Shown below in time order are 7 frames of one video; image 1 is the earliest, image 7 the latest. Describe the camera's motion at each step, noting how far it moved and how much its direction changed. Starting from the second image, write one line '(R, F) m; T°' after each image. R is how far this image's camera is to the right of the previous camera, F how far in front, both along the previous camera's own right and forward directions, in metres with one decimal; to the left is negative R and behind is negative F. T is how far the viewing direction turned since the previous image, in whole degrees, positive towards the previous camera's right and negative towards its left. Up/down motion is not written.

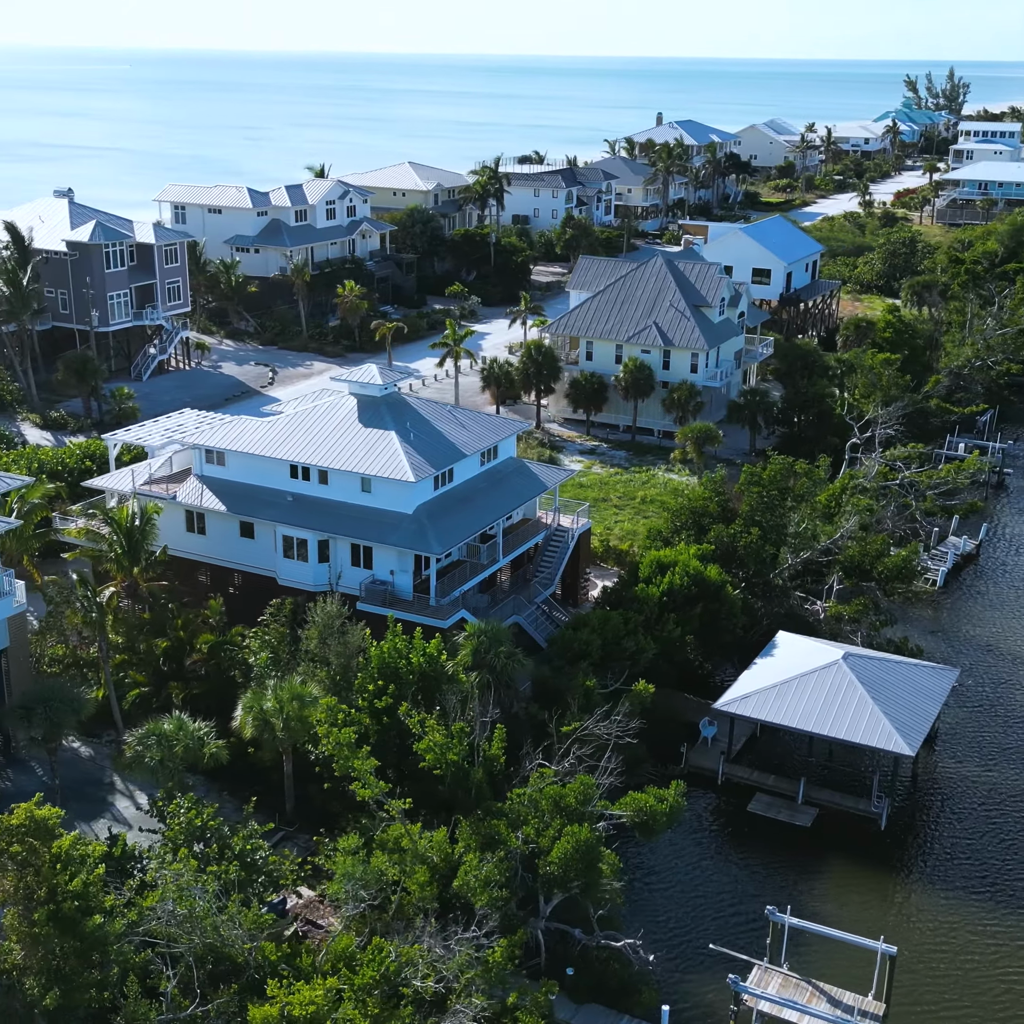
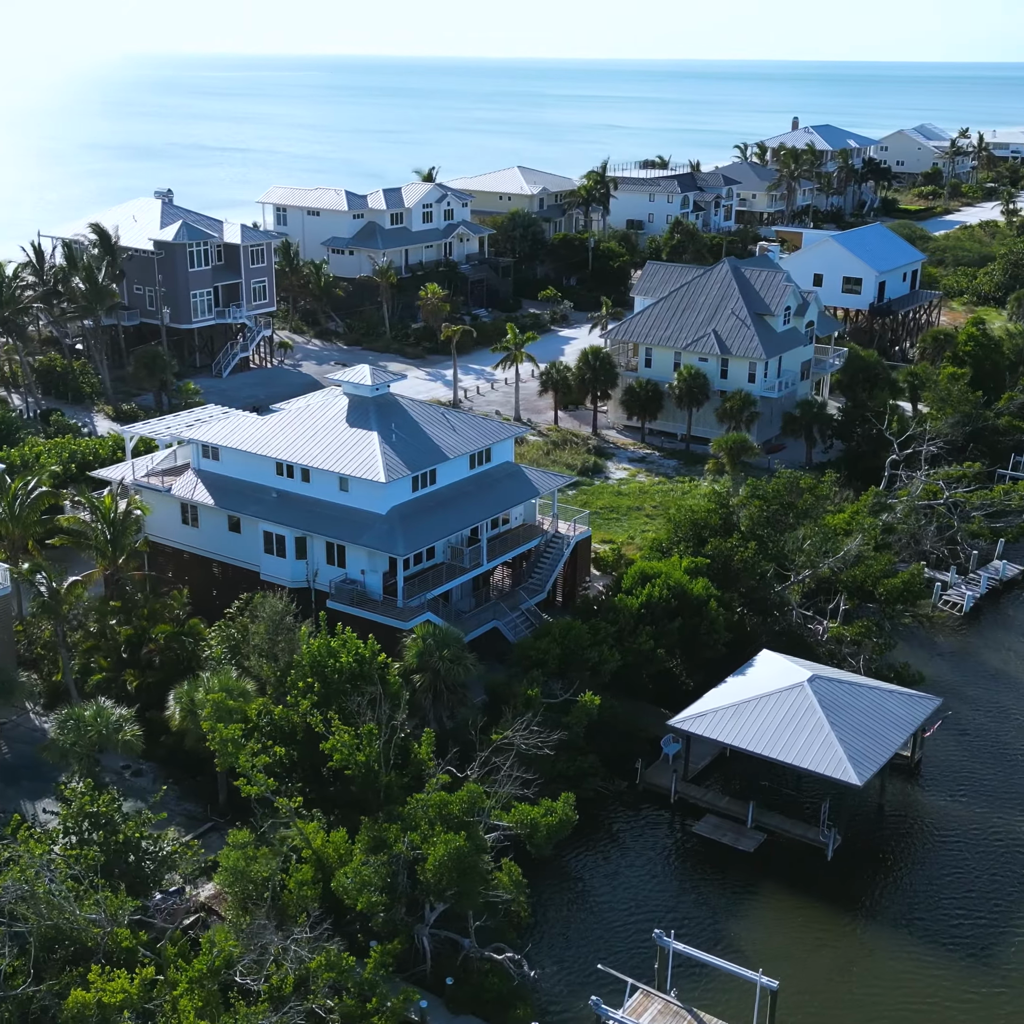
(+4.9, +0.5) m; -7°
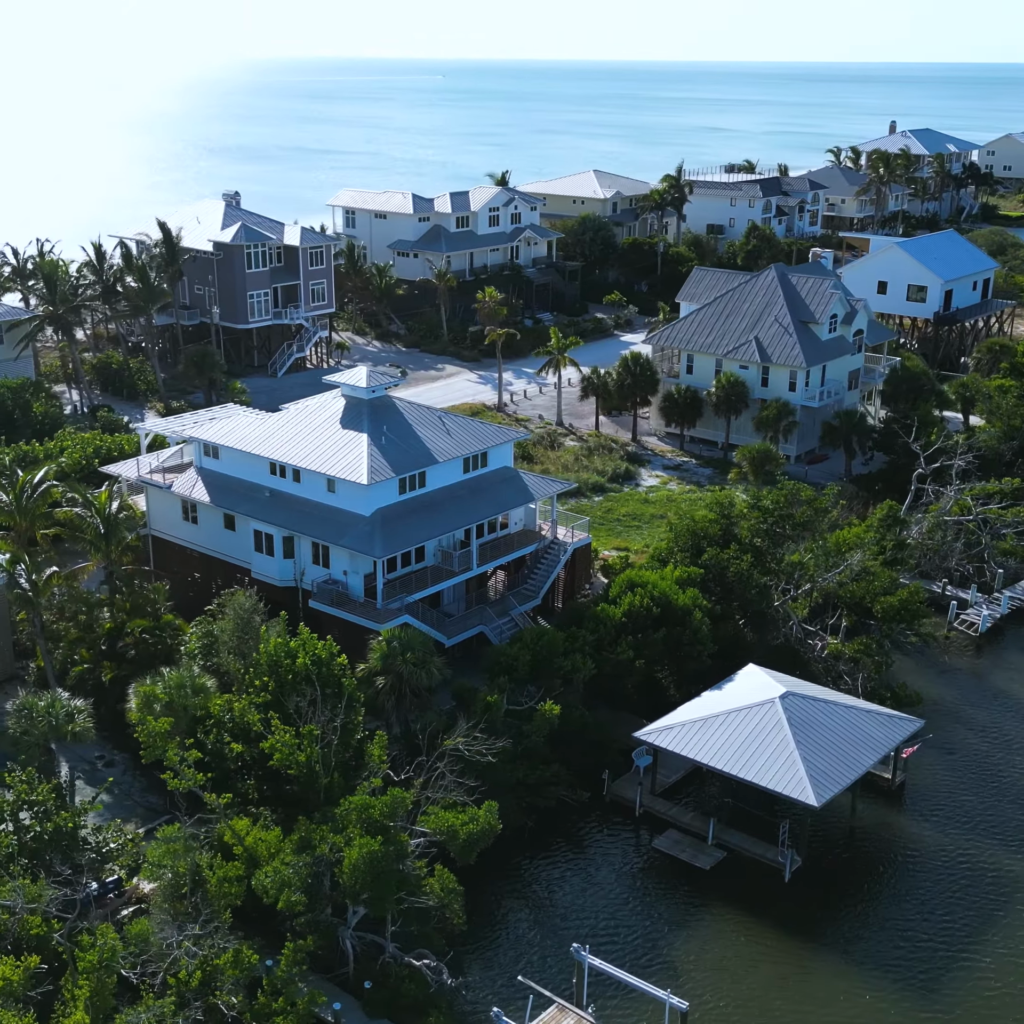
(+3.4, +0.2) m; -5°
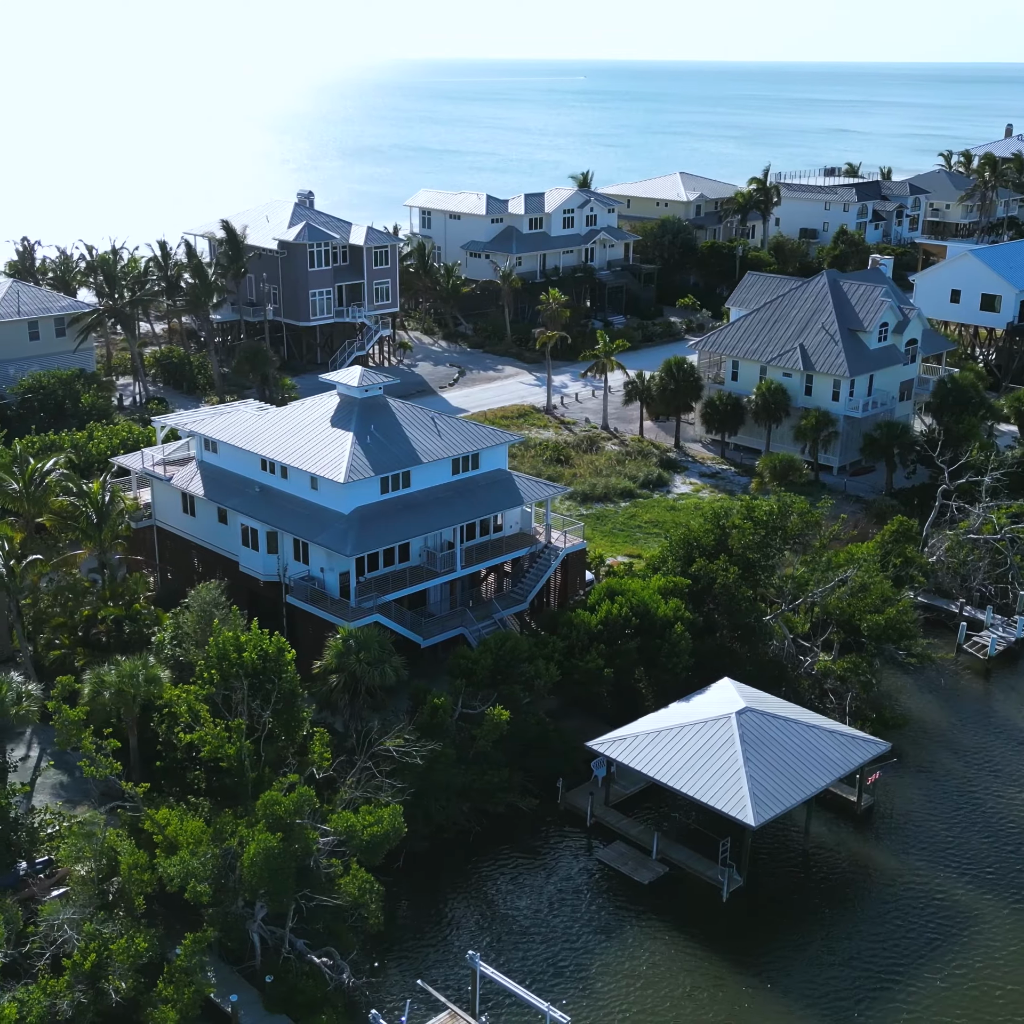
(+4.0, +0.3) m; -5°
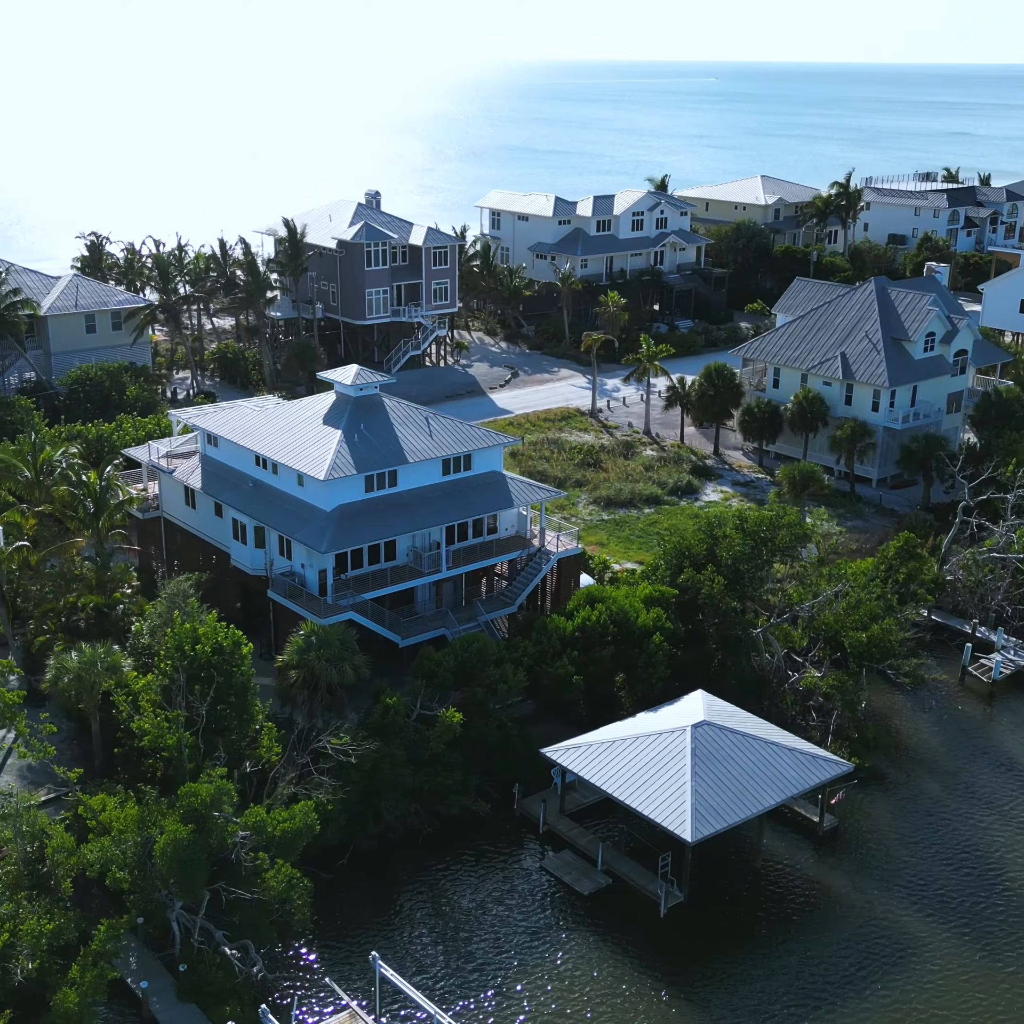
(+3.6, +0.3) m; -5°
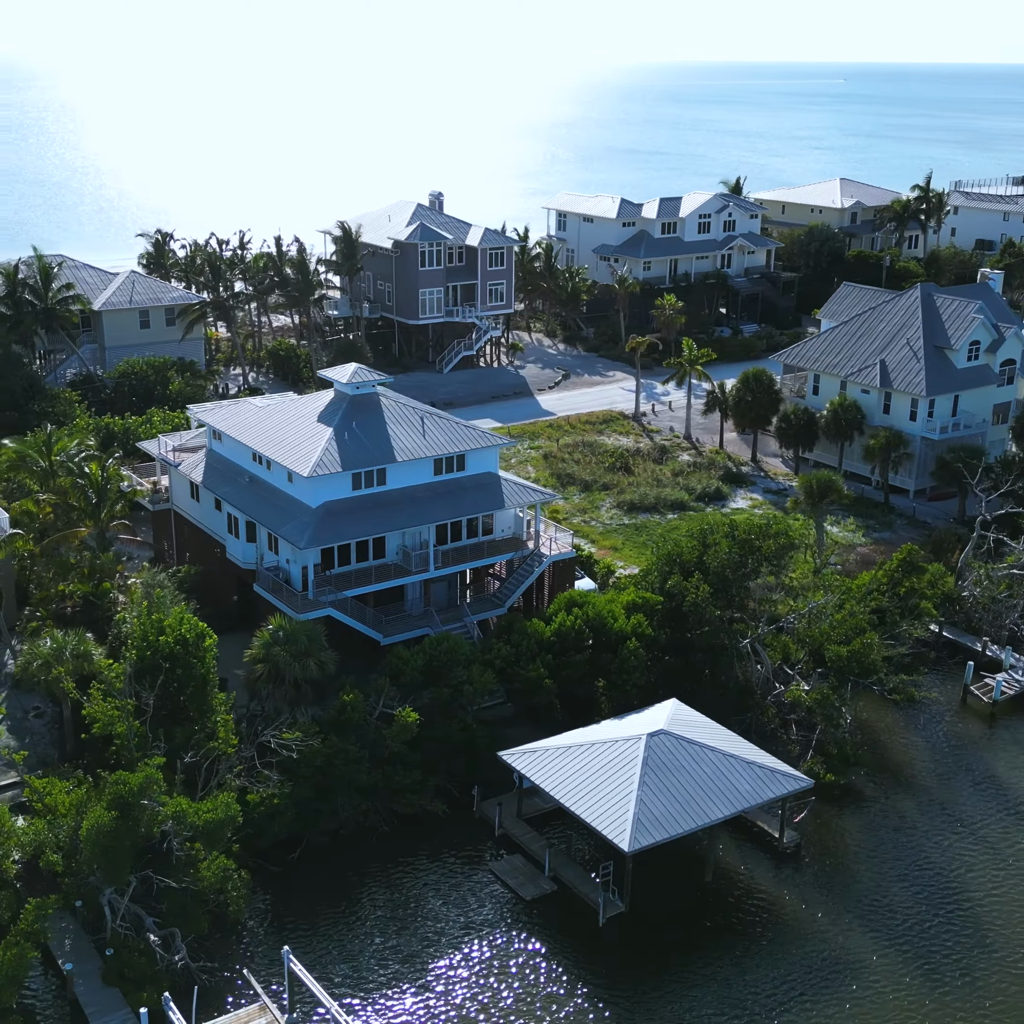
(+3.5, +0.2) m; -5°
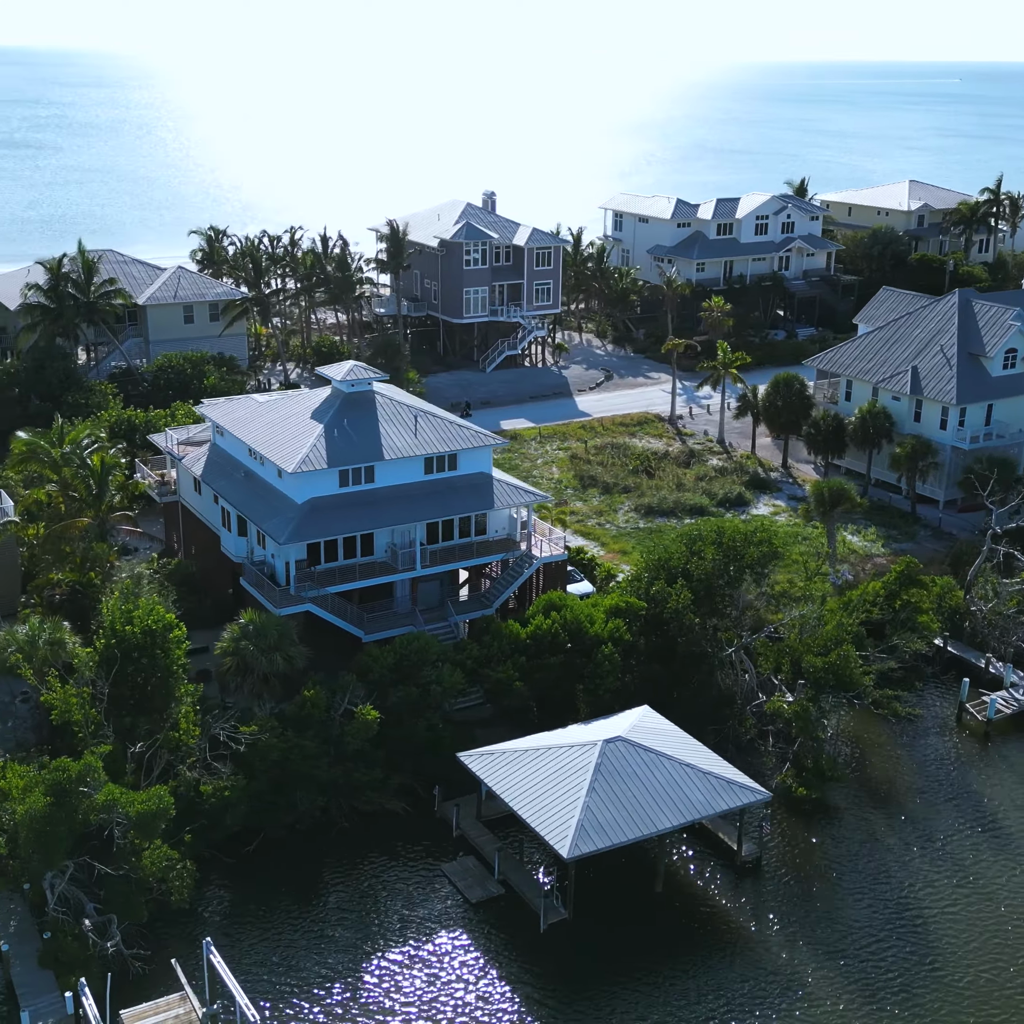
(+3.0, +0.2) m; -4°
